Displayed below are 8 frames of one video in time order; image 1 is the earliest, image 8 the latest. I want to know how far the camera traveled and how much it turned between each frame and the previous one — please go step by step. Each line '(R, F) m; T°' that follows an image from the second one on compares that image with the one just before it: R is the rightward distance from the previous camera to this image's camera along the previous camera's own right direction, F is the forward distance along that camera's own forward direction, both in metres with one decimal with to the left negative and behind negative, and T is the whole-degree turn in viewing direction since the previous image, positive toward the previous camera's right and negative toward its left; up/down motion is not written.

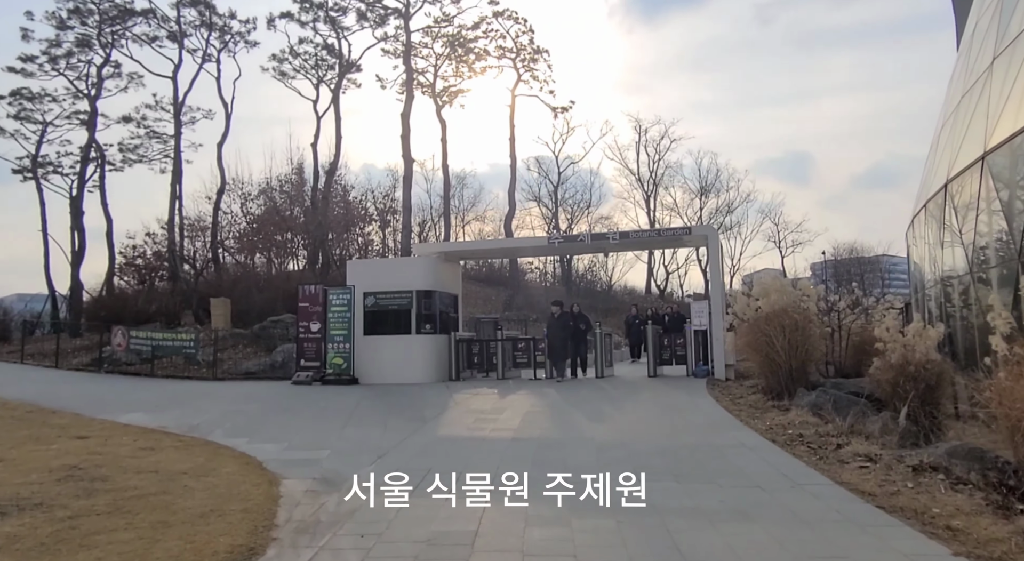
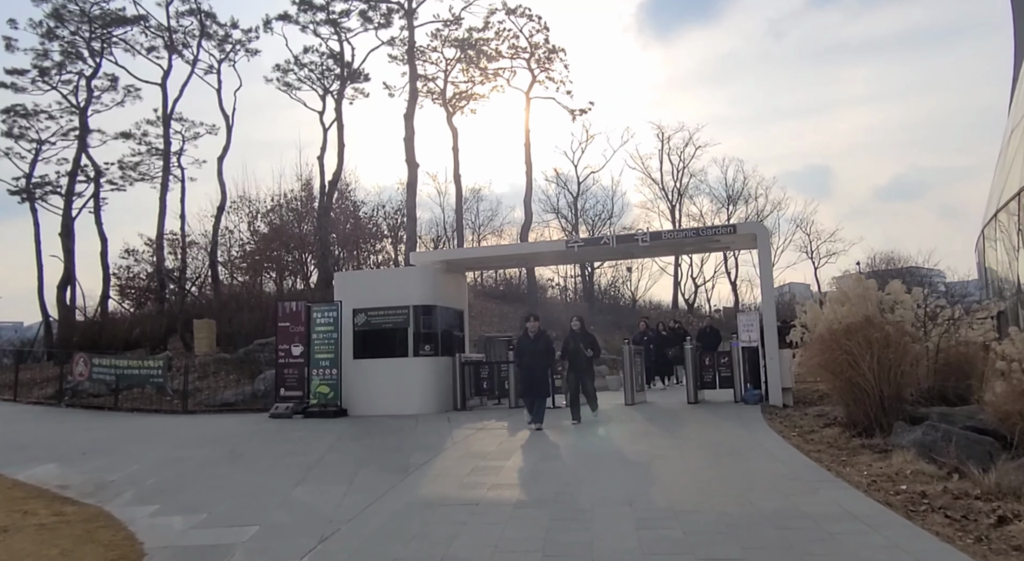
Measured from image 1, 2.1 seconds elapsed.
(+0.2, +2.6) m; -2°
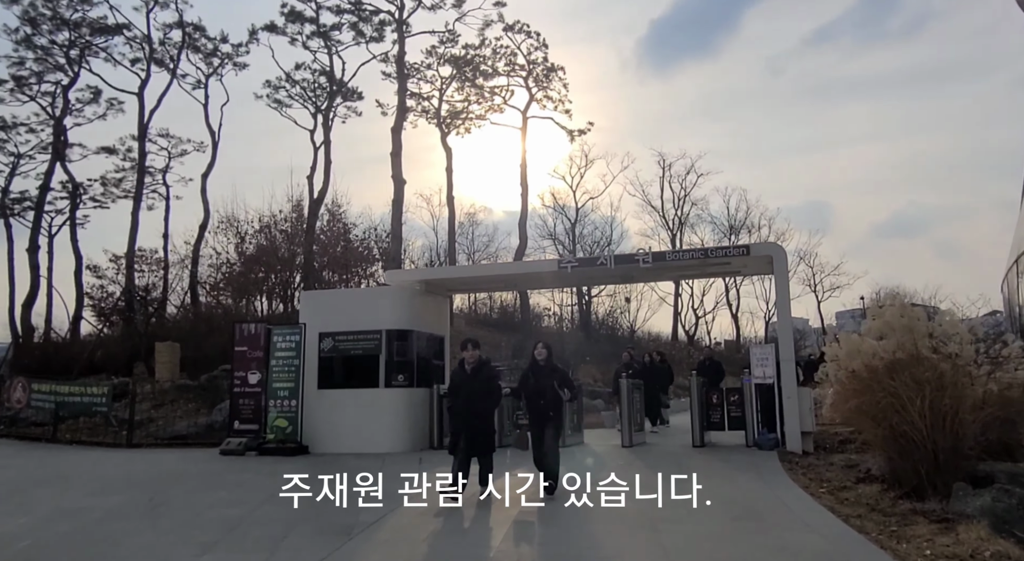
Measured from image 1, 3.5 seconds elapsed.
(+0.3, +1.6) m; 0°
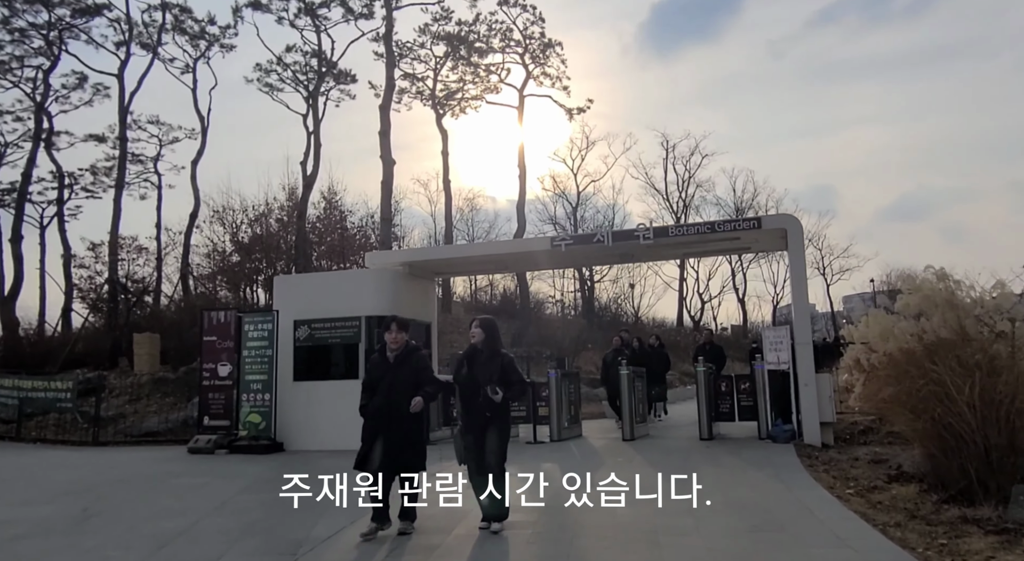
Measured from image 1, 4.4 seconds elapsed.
(+0.3, +1.1) m; 0°
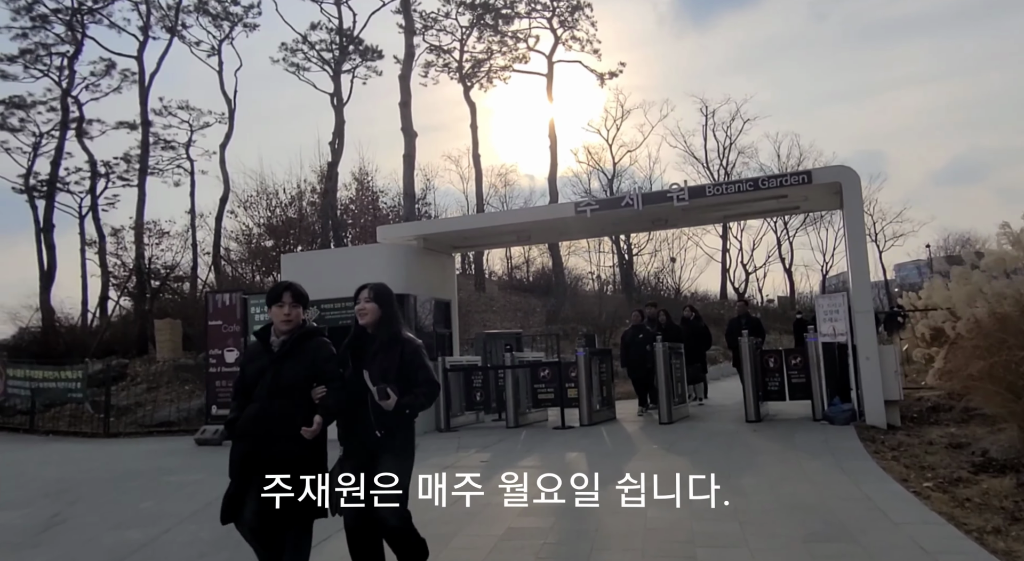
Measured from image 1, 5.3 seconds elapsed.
(+0.3, +1.1) m; -3°
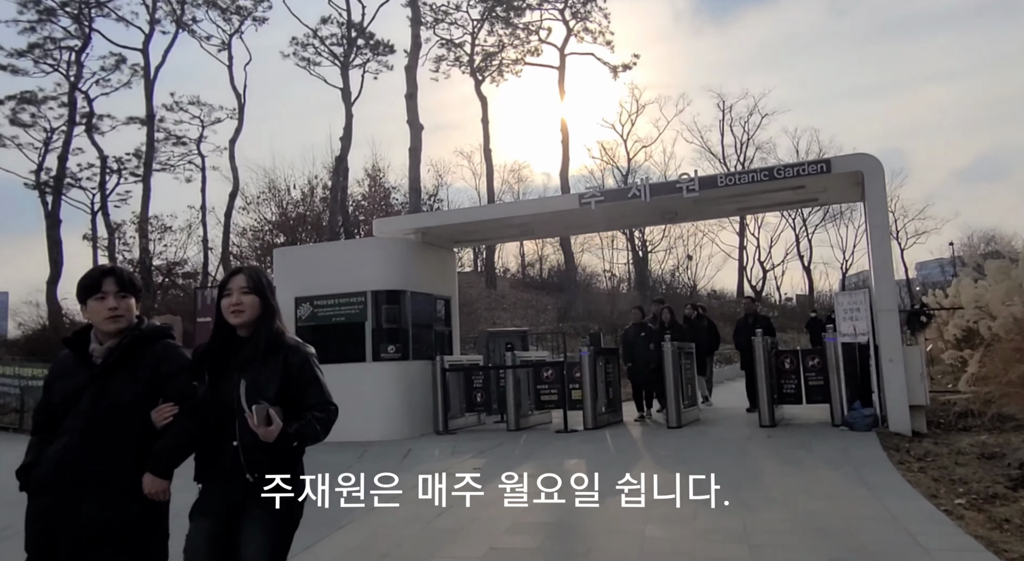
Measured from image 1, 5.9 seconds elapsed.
(+0.2, +0.6) m; -1°
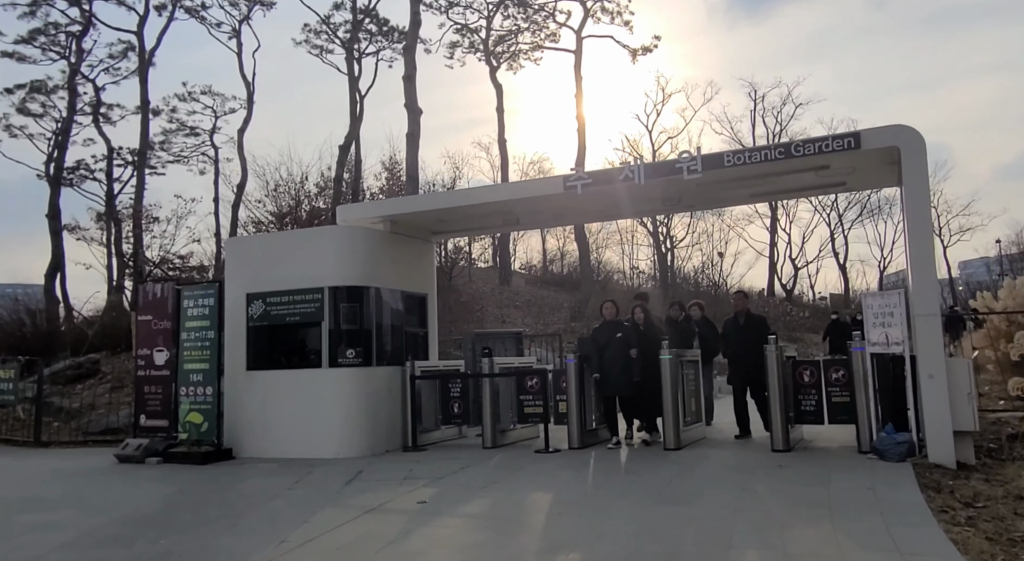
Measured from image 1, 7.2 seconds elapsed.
(+0.8, +1.5) m; -3°
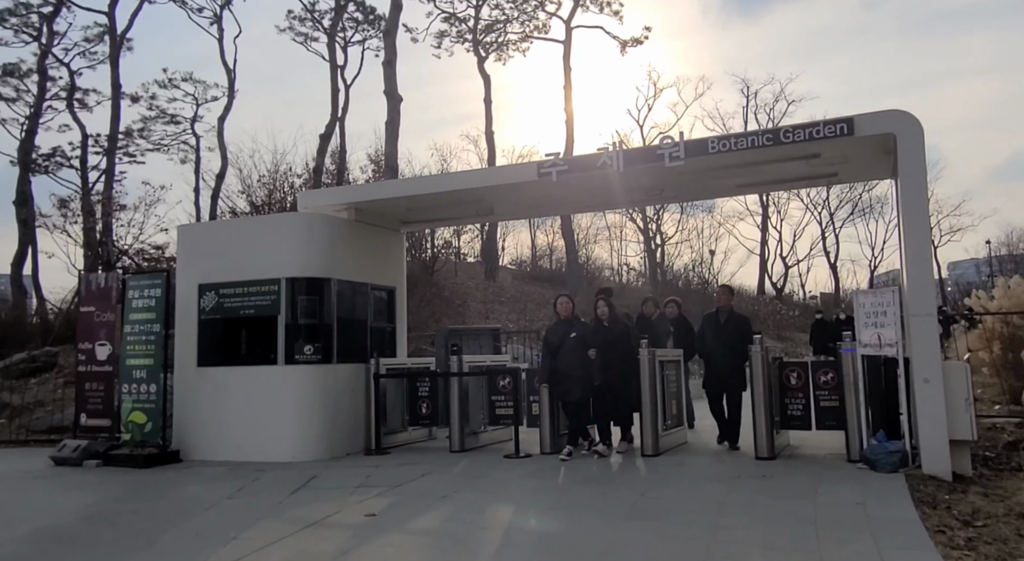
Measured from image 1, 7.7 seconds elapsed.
(+0.3, +0.6) m; +1°
